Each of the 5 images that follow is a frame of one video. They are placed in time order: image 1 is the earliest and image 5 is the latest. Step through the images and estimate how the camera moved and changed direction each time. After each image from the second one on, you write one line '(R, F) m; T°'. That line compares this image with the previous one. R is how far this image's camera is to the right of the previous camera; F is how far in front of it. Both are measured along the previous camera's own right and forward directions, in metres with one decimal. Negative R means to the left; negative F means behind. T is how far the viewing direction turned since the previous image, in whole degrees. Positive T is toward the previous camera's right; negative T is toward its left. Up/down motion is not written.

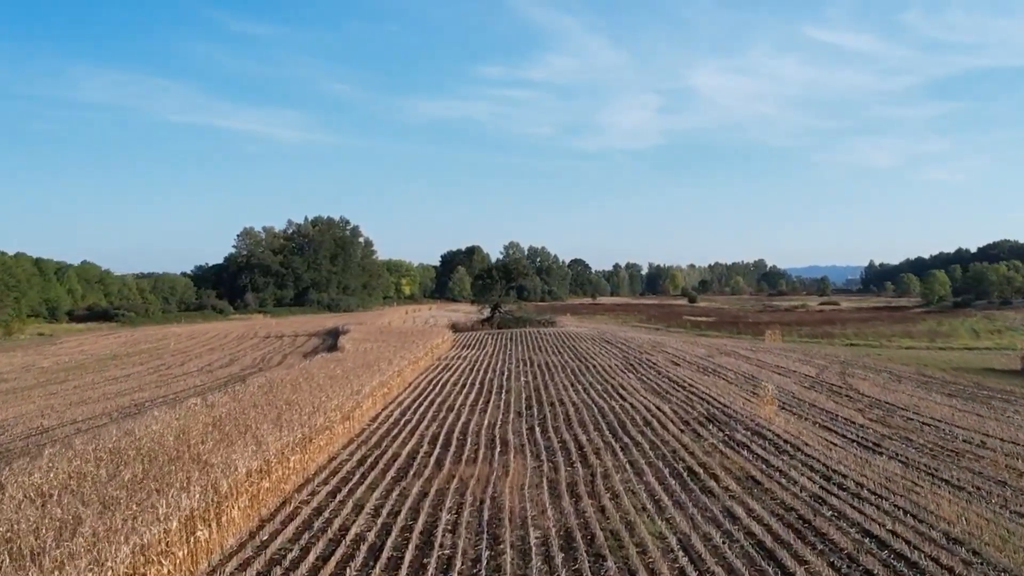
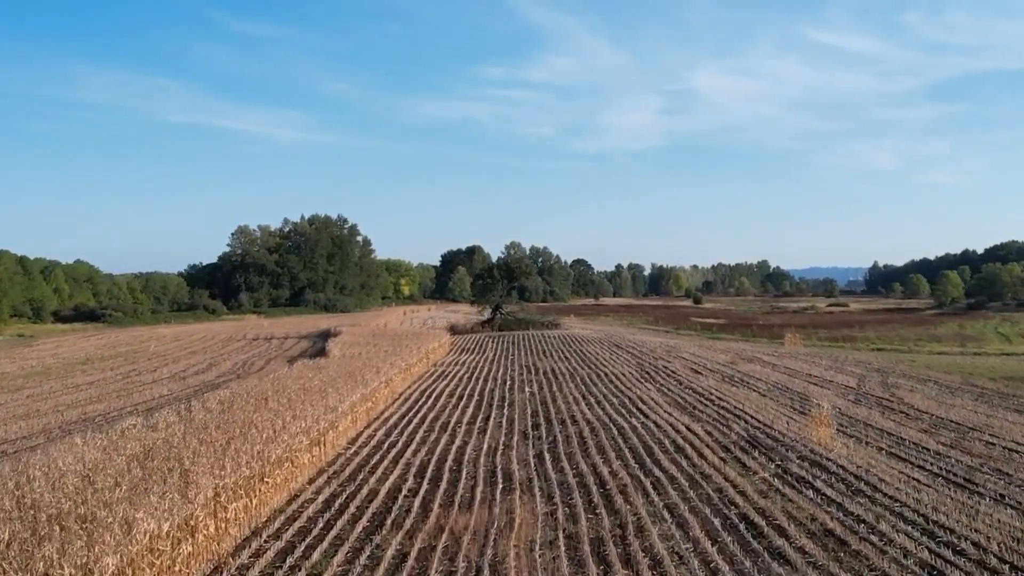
(-0.1, +3.0) m; 0°
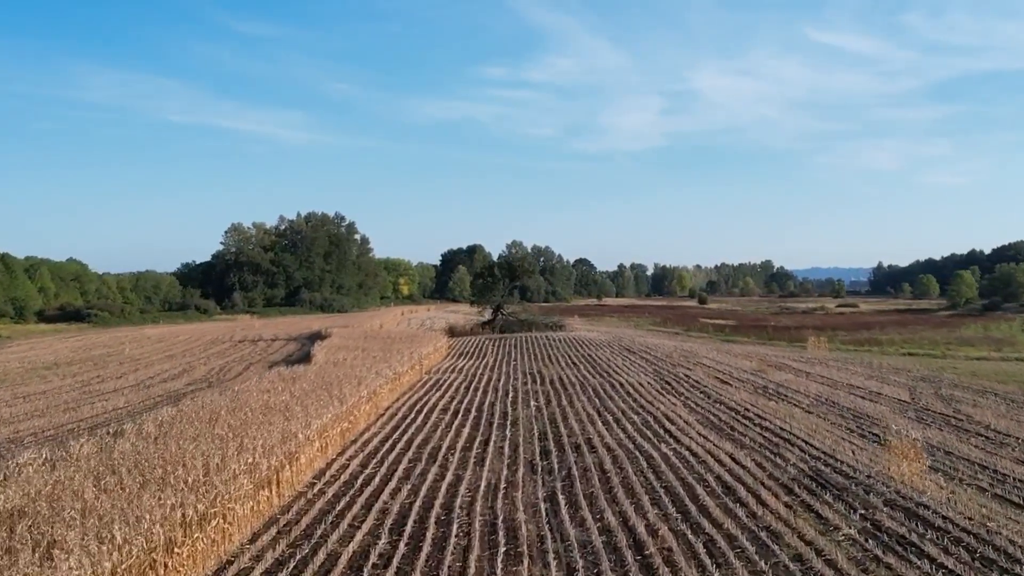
(-0.1, +3.1) m; 0°
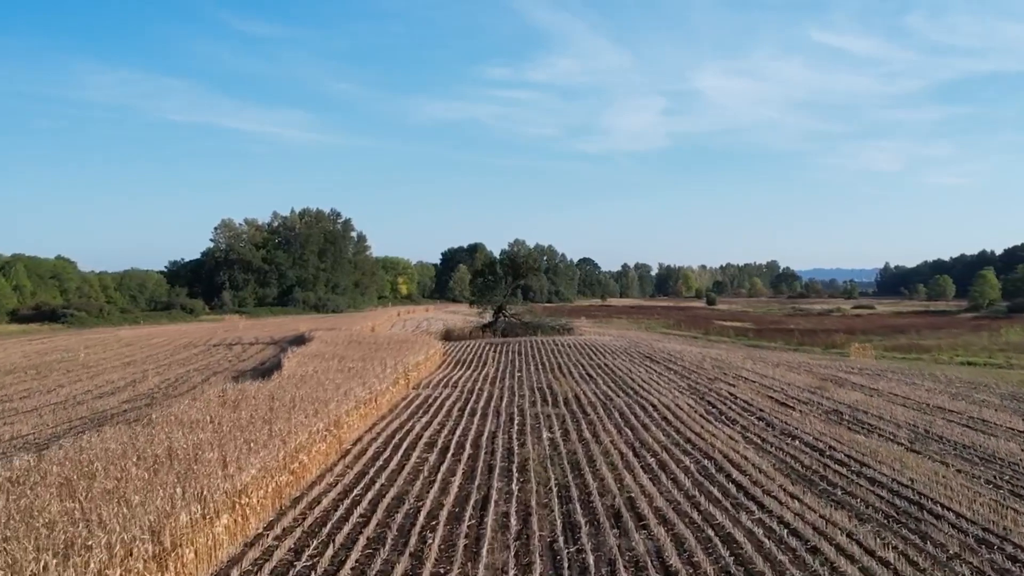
(-0.1, +4.8) m; 0°
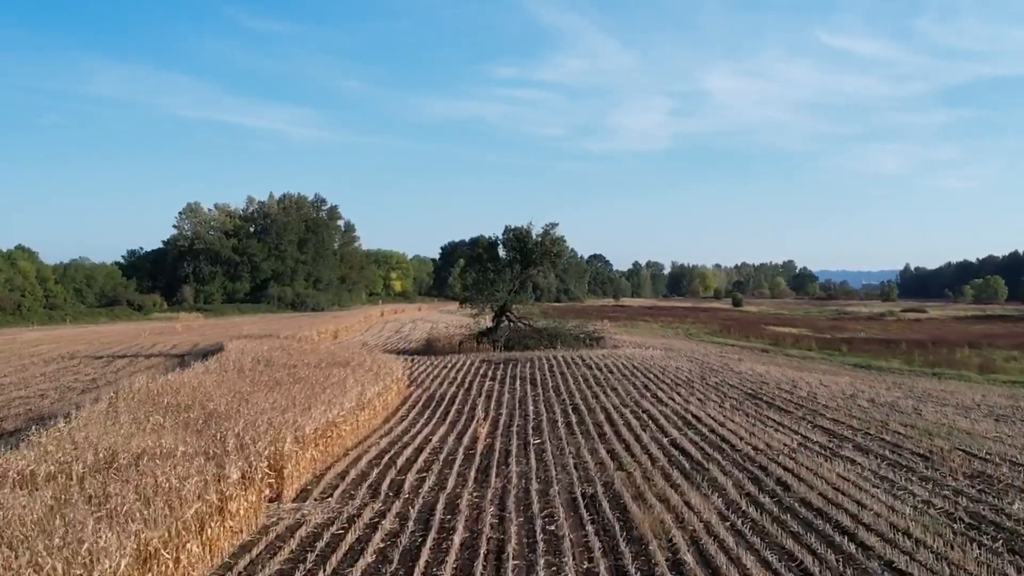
(-0.2, +13.7) m; 0°
